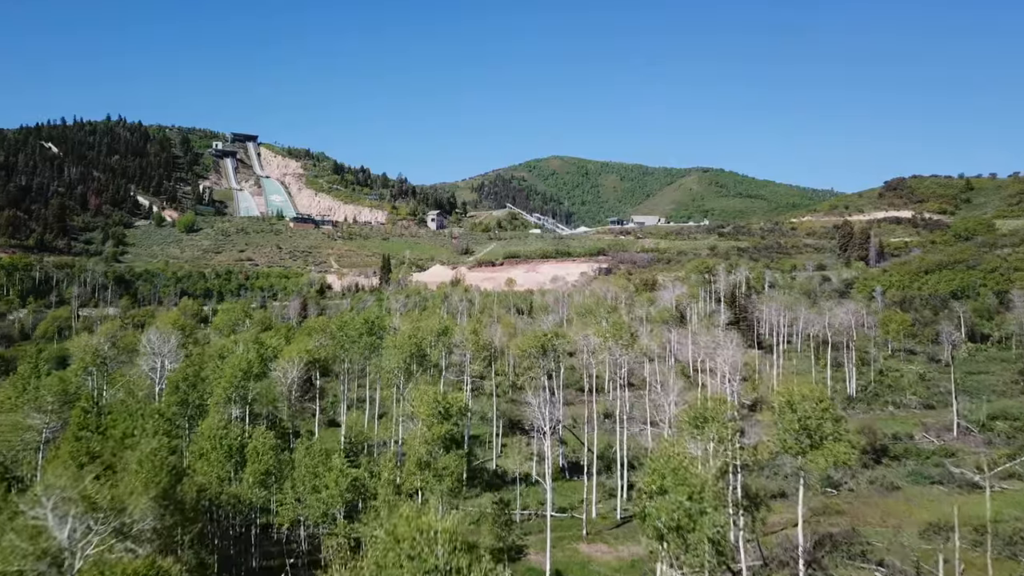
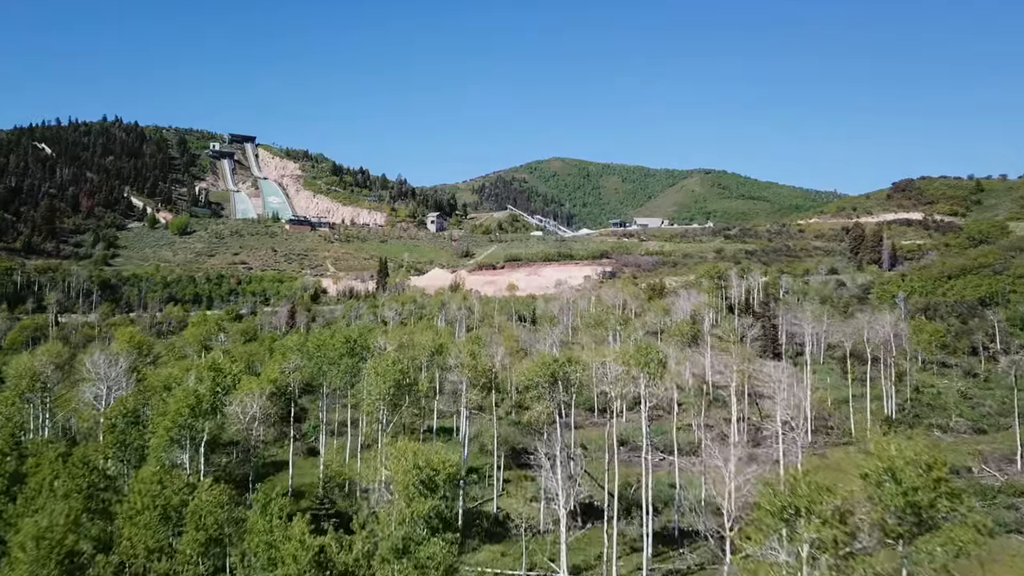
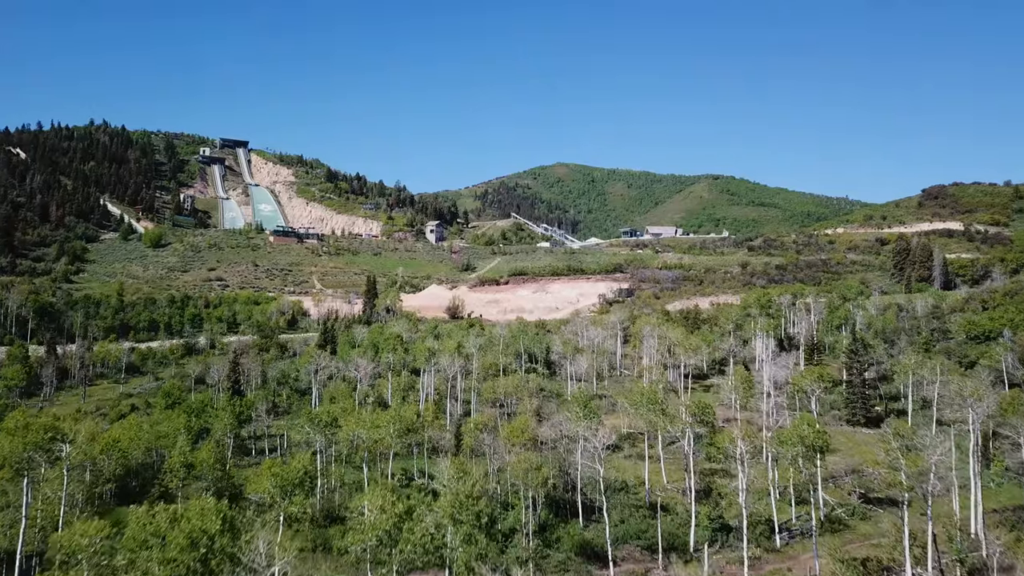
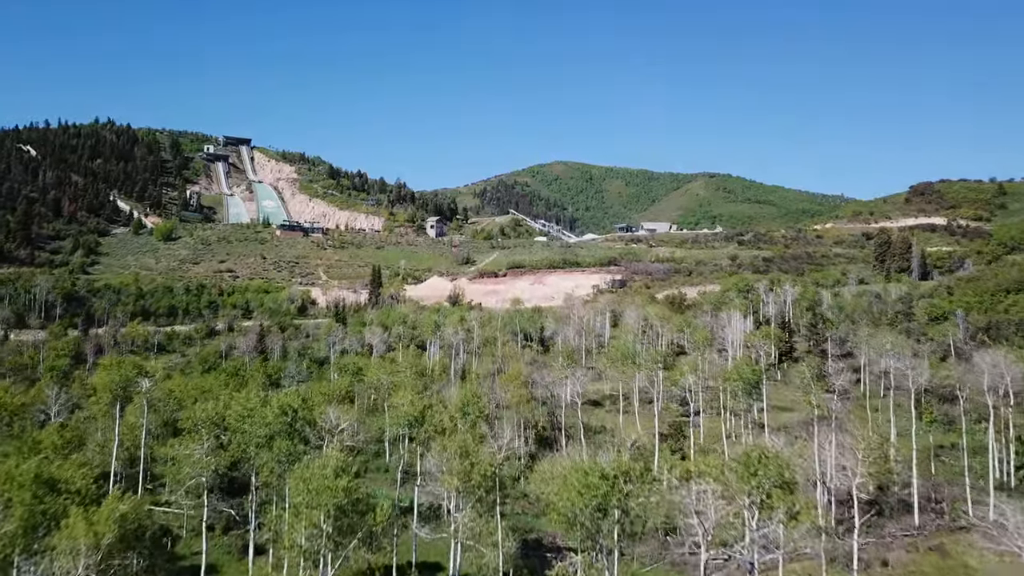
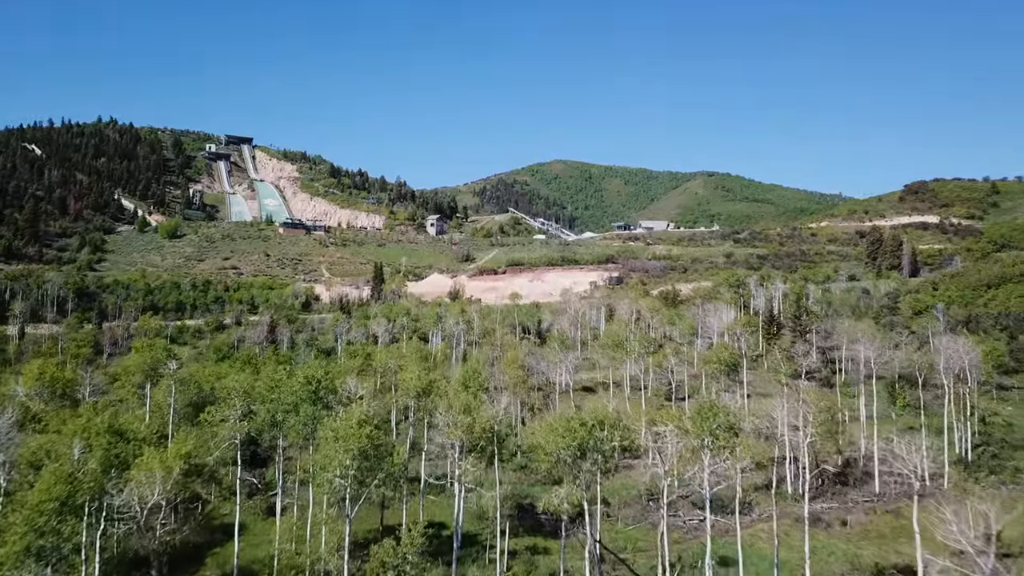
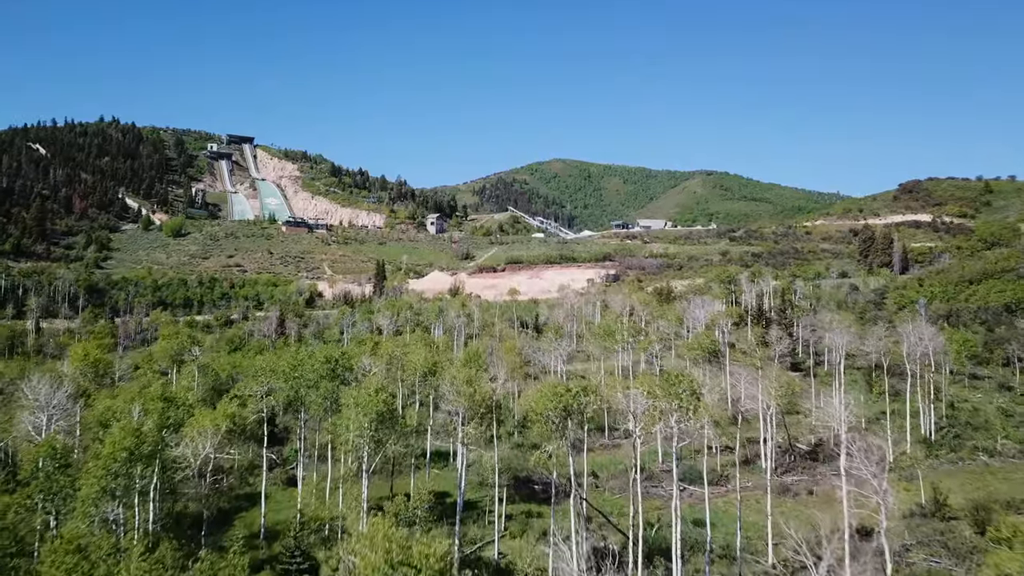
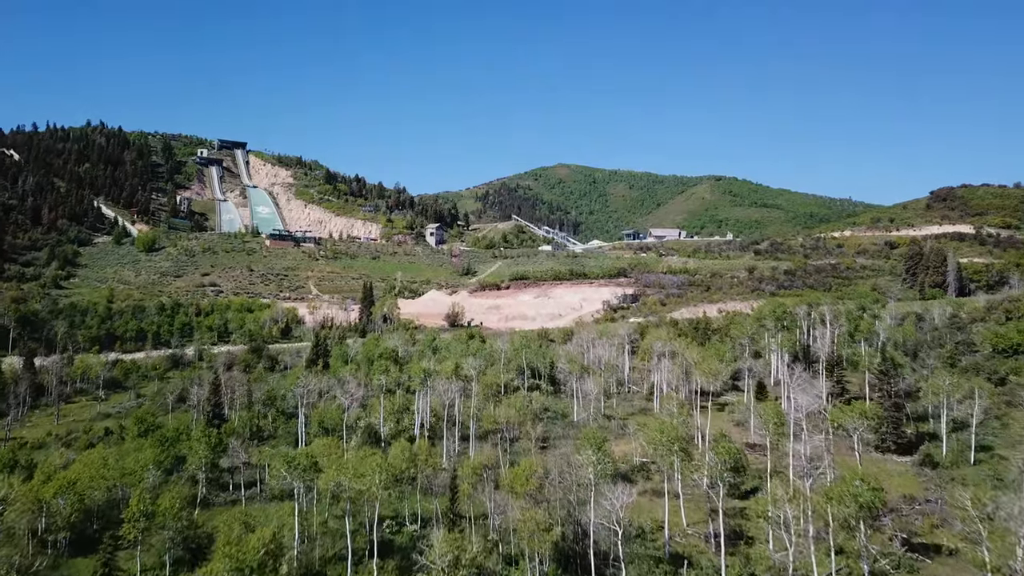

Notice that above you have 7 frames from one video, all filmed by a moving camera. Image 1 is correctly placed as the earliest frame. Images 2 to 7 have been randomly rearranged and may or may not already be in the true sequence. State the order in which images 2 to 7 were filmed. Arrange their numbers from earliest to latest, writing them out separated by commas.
2, 6, 5, 4, 3, 7
